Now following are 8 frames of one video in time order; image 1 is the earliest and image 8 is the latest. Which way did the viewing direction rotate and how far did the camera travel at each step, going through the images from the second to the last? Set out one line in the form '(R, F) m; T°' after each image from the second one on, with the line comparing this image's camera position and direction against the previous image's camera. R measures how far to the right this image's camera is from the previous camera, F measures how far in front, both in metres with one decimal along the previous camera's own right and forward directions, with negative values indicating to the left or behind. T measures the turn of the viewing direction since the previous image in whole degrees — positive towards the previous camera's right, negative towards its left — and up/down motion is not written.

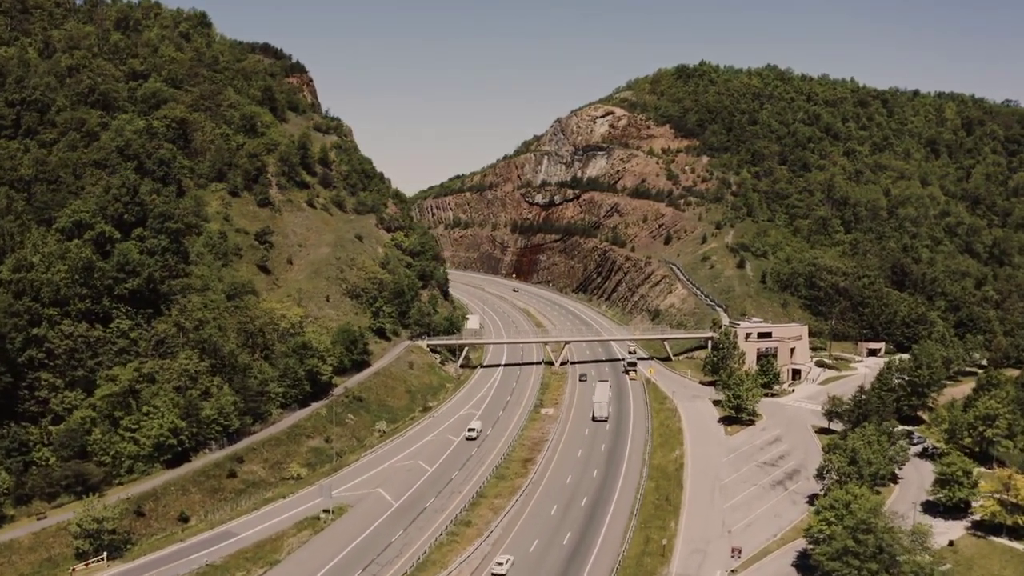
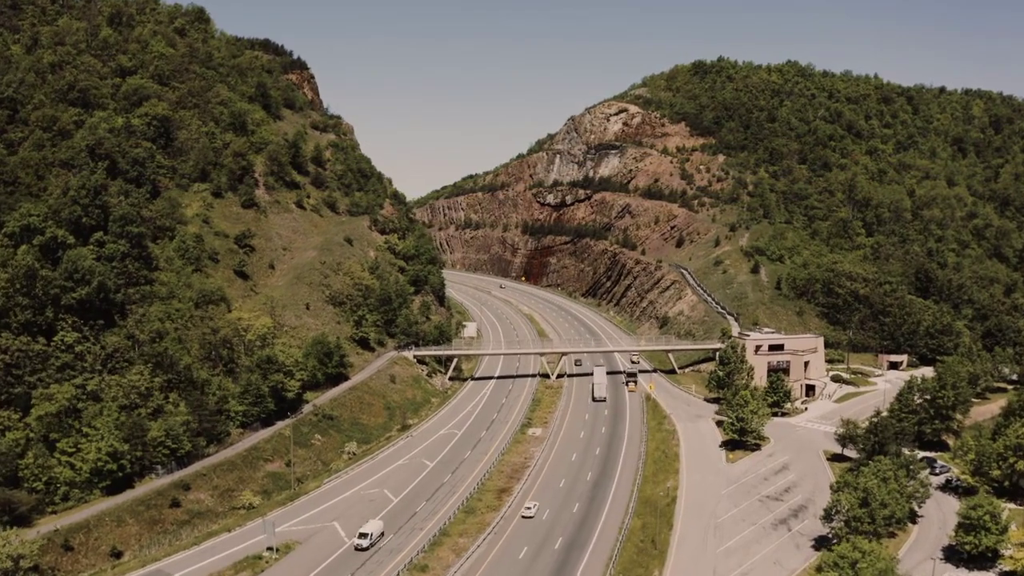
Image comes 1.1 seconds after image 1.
(+4.0, +6.3) m; -2°
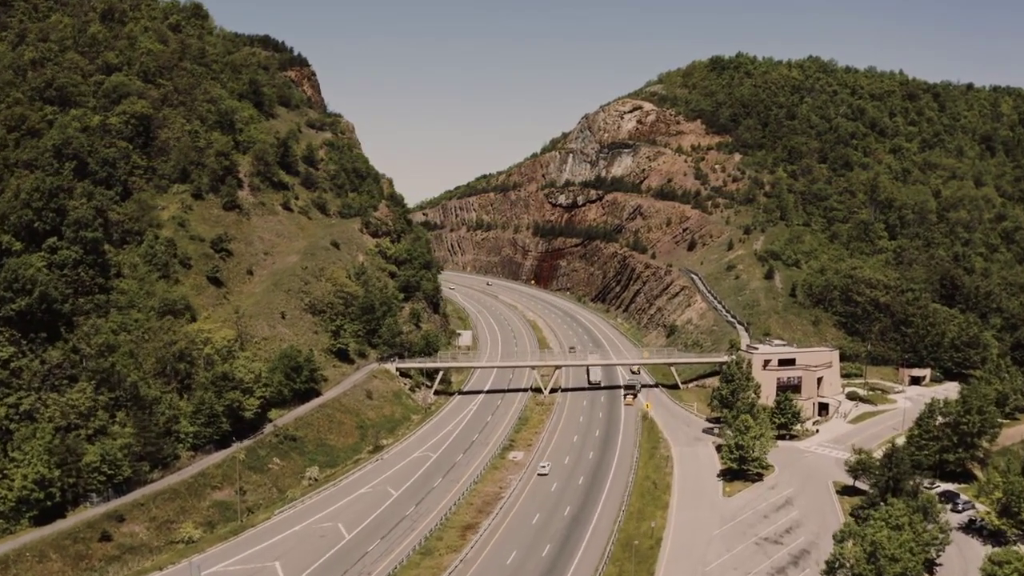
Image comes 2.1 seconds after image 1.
(+4.2, +6.2) m; -2°
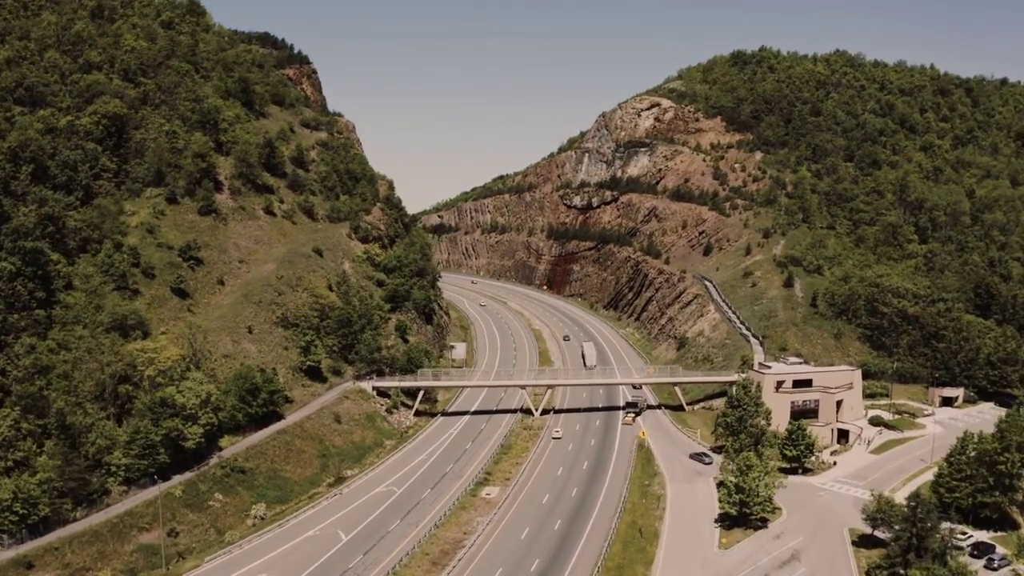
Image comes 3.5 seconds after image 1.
(+4.7, +7.6) m; -2°
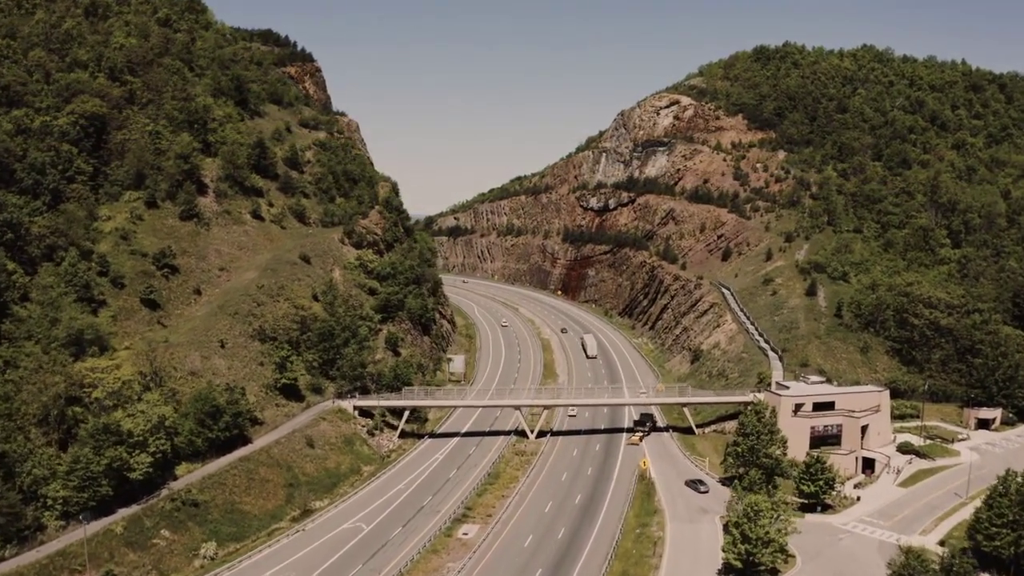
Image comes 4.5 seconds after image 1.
(+3.4, +6.6) m; -2°
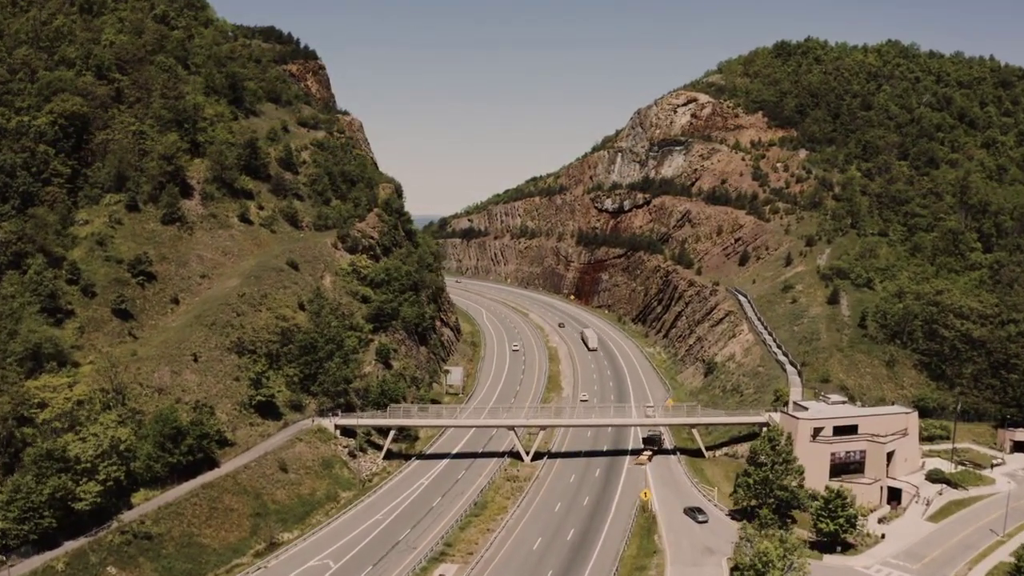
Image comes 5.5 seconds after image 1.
(+2.7, +5.7) m; -2°
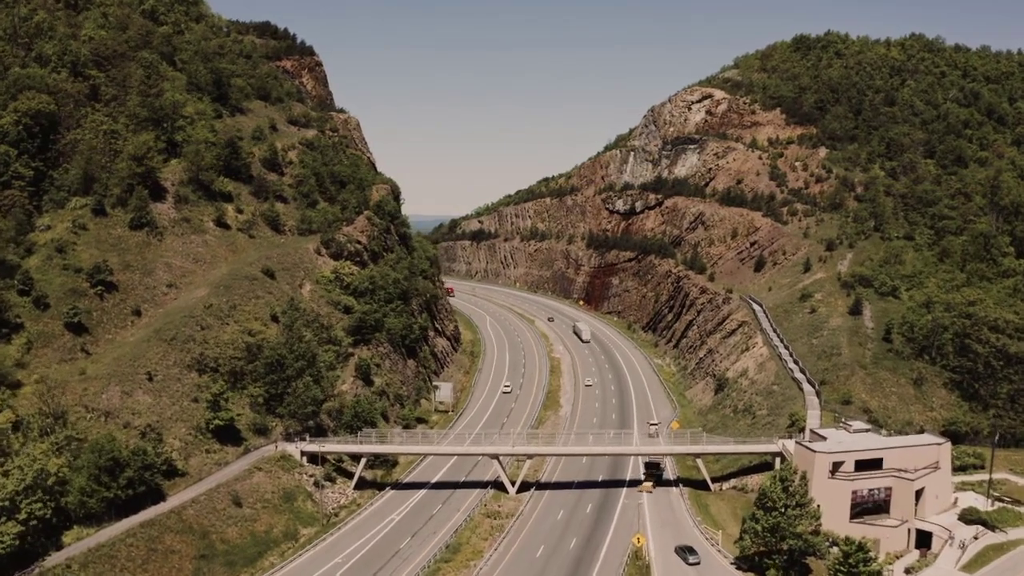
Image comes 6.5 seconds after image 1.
(+3.1, +6.8) m; -1°
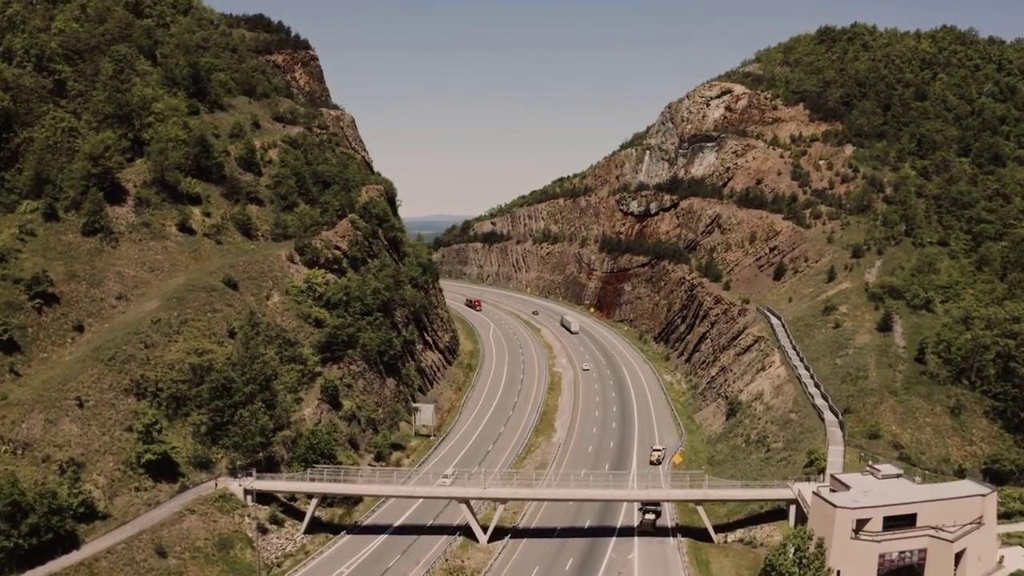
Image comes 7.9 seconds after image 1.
(+3.9, +8.3) m; -2°
